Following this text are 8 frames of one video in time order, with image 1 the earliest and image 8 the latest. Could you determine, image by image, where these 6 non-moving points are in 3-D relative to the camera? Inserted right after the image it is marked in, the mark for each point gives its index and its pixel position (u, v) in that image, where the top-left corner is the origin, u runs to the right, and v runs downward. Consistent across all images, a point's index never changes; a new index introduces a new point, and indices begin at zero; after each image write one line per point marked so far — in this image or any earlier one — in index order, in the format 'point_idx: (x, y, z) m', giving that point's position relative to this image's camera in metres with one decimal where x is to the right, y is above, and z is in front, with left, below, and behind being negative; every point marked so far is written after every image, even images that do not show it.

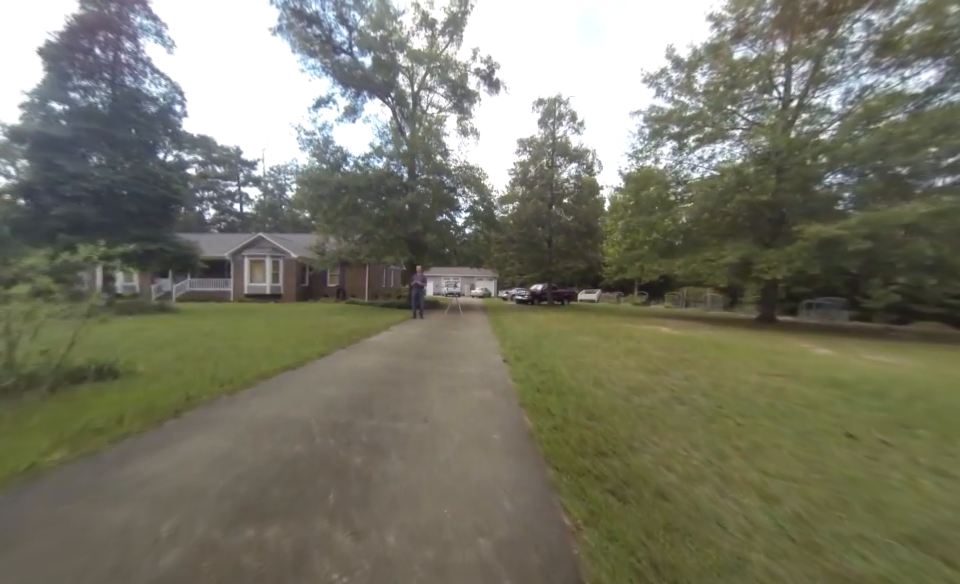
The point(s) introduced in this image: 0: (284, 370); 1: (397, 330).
0: (-3.5, -1.4, +5.5) m
1: (-2.9, -1.4, +11.1) m
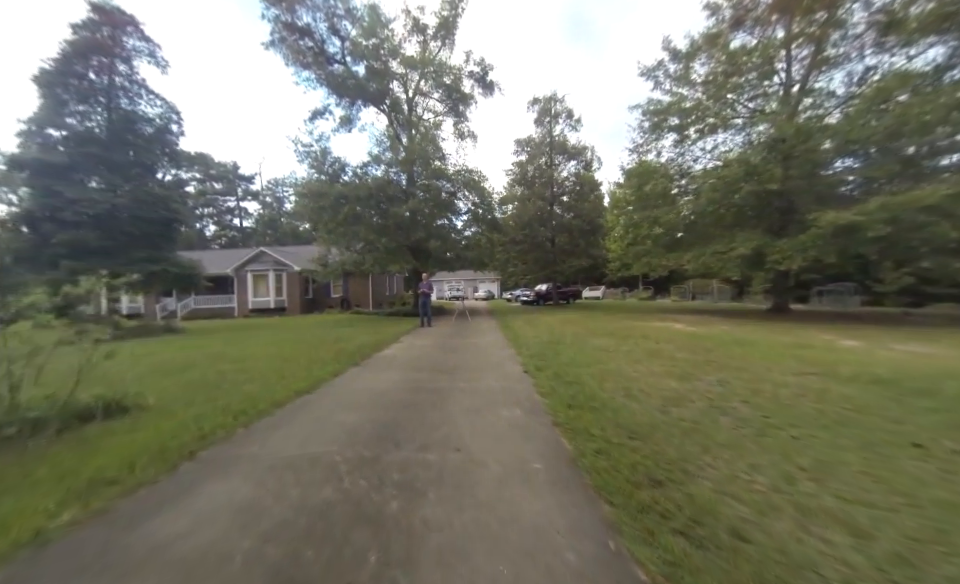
0: (-3.1, -1.8, +5.3) m
1: (-2.5, -1.7, +10.9) m
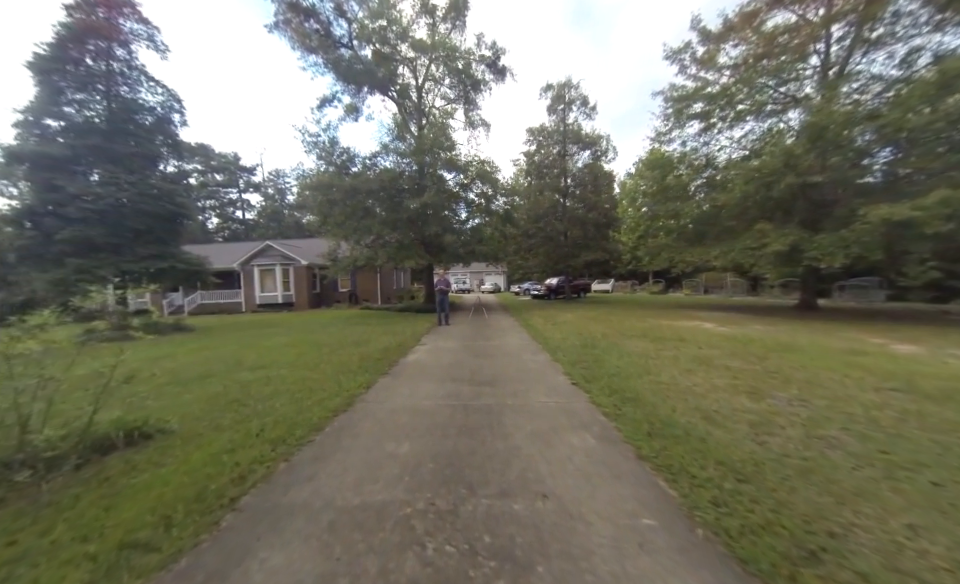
0: (-2.2, -1.9, +4.8) m
1: (-1.6, -1.7, +10.4) m
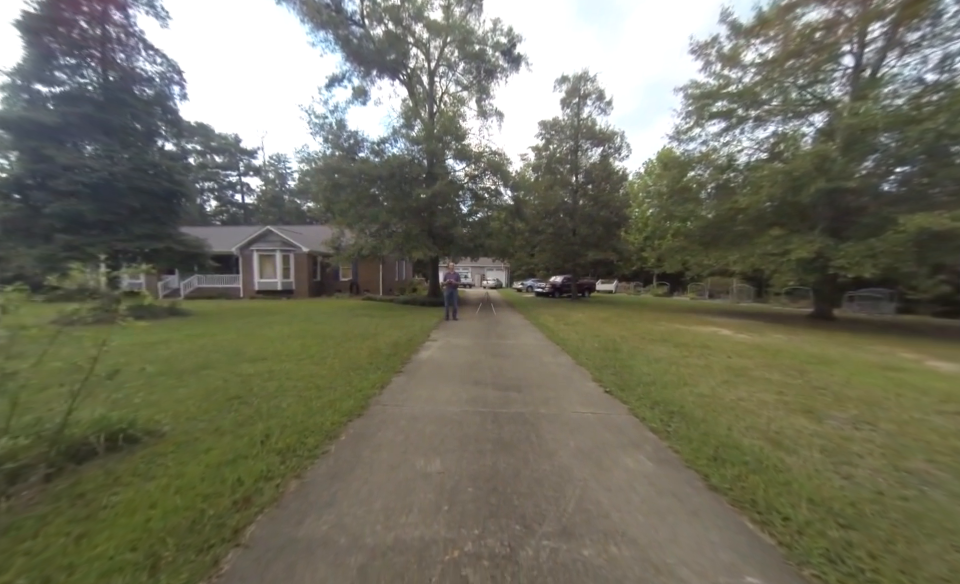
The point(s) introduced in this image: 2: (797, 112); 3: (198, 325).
0: (-1.8, -1.8, +4.3) m
1: (-1.2, -1.5, +9.8) m
2: (+19.8, +11.3, +19.3) m
3: (-11.6, -1.3, +12.6) m
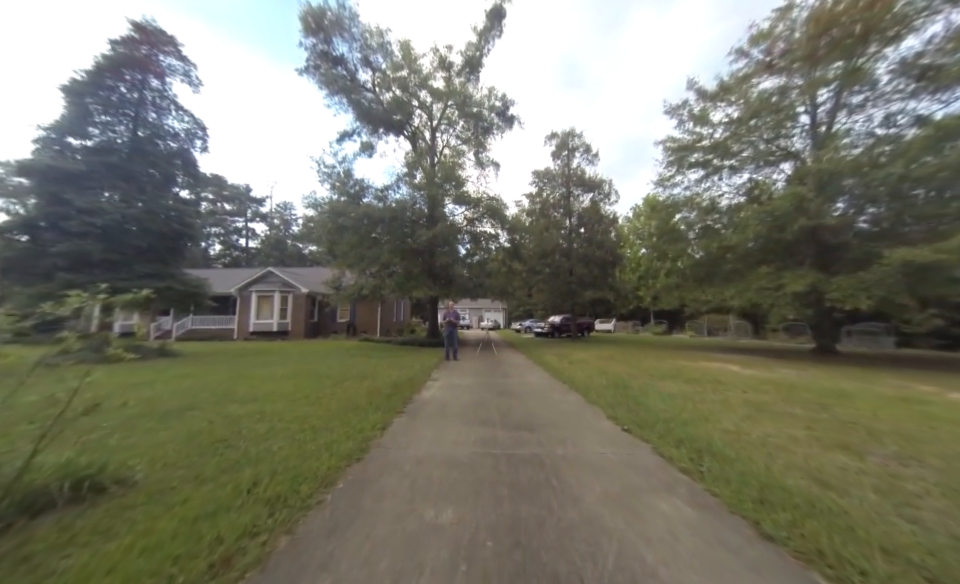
0: (-1.6, -2.2, +3.9) m
1: (-1.1, -2.6, +9.4) m
2: (+19.6, +8.9, +20.9) m
3: (-11.5, -2.9, +12.0) m
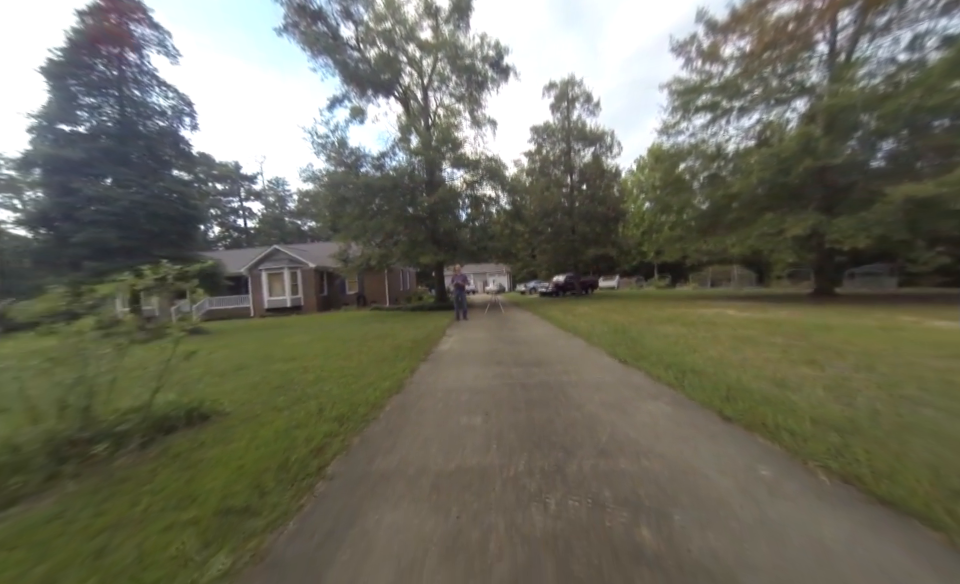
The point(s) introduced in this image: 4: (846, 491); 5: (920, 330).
0: (-1.3, -1.6, +4.7) m
1: (-0.7, -1.4, +10.2) m
2: (+19.4, +12.5, +20.0) m
3: (-11.1, -2.0, +13.1) m
4: (+2.6, -1.4, +2.2) m
5: (+11.1, -1.0, +7.7) m
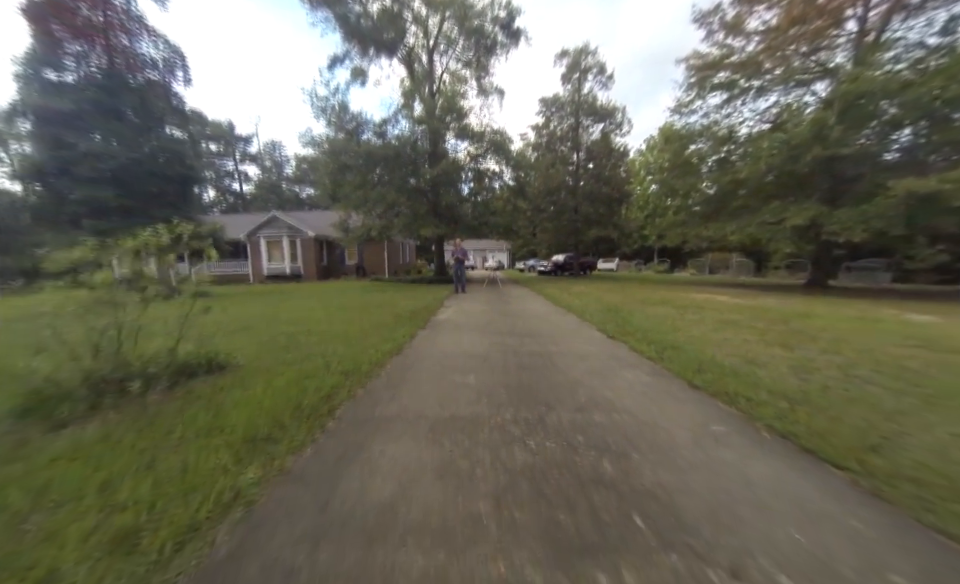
0: (-1.4, -1.1, +5.1) m
1: (-0.8, -0.5, +10.6) m
2: (+19.9, +13.2, +19.4) m
3: (-11.2, -0.4, +13.4) m
4: (+2.5, -1.3, +2.6) m
5: (+11.0, -0.8, +8.1) m
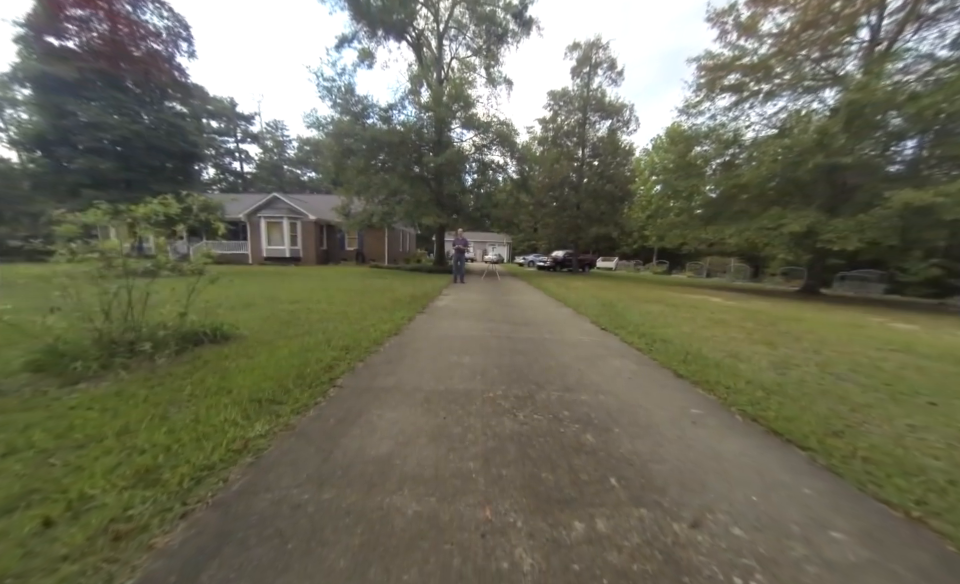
0: (-1.5, -0.8, +5.2) m
1: (-0.9, -0.1, +10.7) m
2: (+20.4, +12.8, +19.4) m
3: (-11.3, +0.5, +13.5) m
4: (+2.5, -1.2, +2.8) m
5: (+10.9, -1.0, +8.3) m
